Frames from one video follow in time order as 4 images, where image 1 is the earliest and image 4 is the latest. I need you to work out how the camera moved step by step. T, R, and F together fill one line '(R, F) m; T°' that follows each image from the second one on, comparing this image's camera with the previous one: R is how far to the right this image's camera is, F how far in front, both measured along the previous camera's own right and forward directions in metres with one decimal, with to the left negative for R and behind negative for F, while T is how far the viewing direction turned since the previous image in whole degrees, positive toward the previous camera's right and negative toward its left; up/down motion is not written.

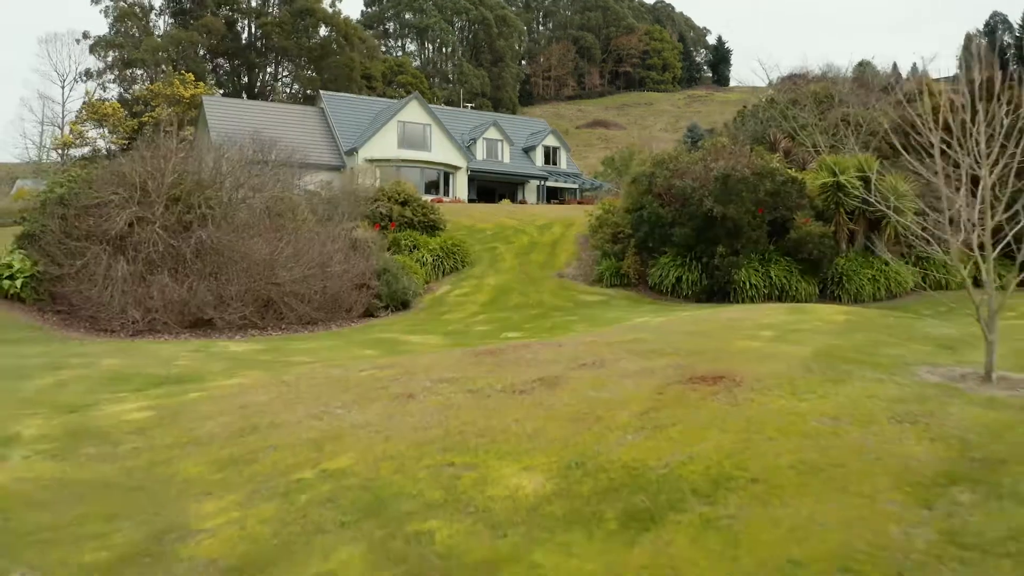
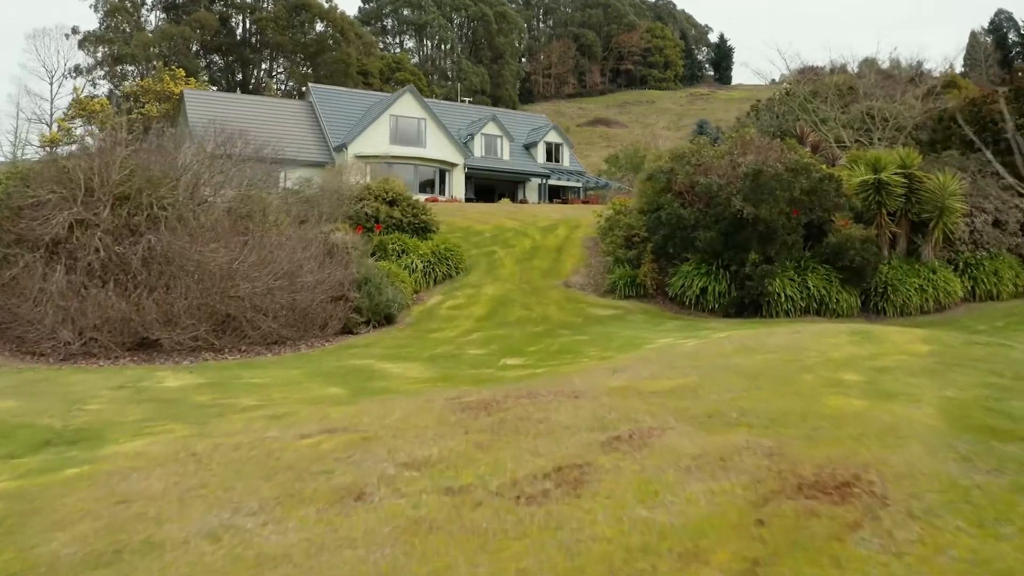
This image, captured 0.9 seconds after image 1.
(0.0, +2.5) m; 0°
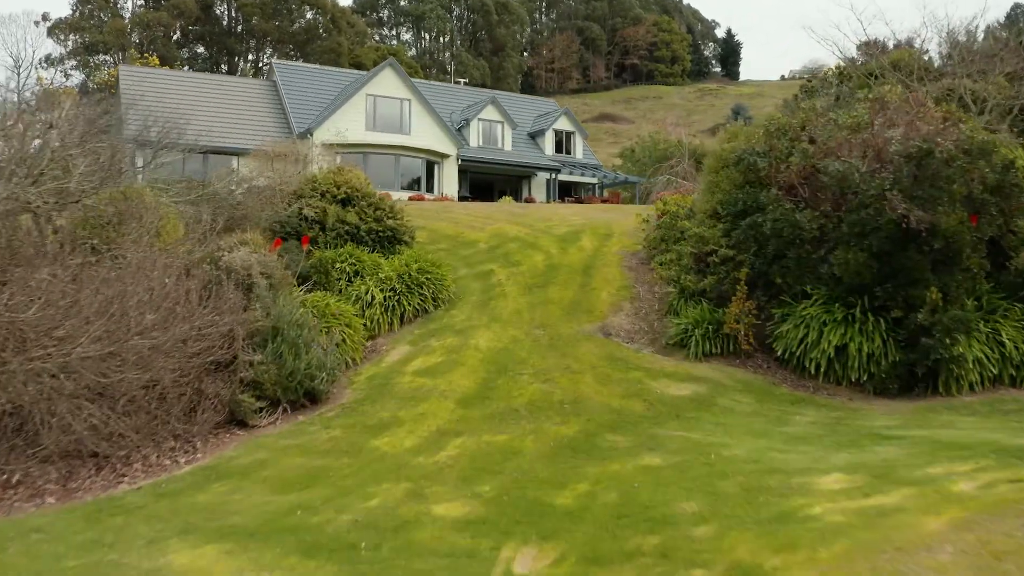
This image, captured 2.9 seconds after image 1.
(-0.1, +6.6) m; 0°
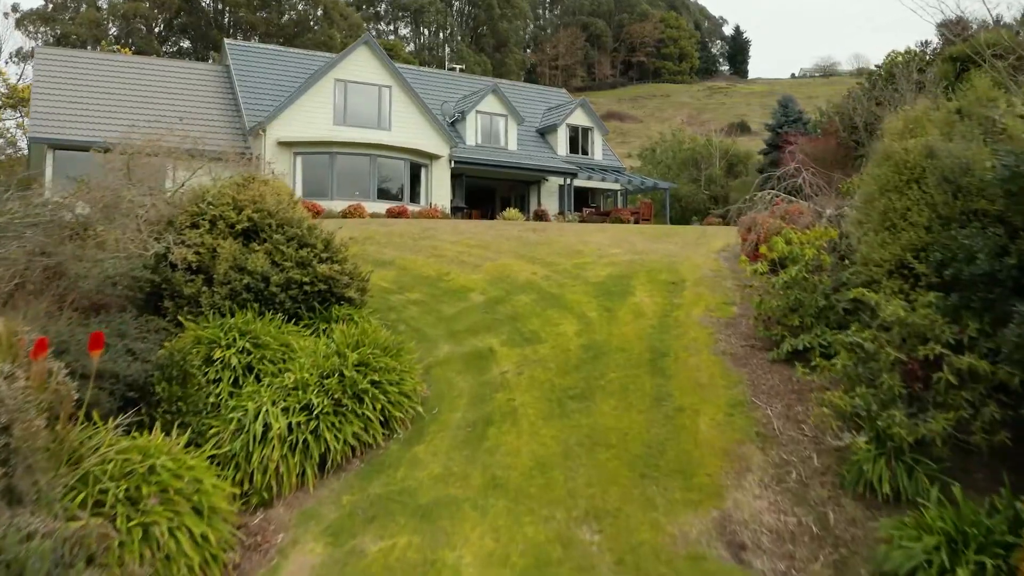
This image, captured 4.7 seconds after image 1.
(-0.1, +5.9) m; 0°
